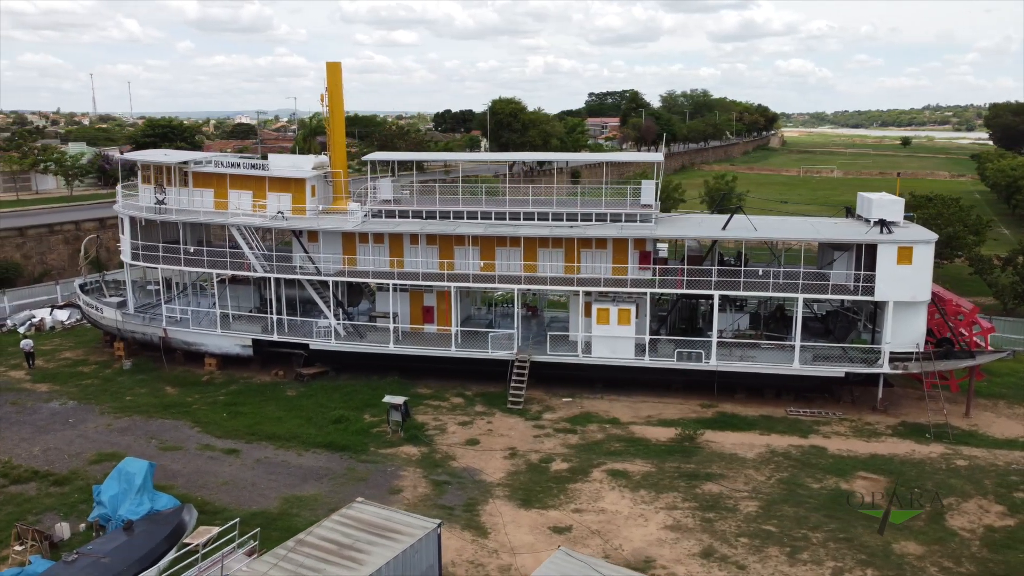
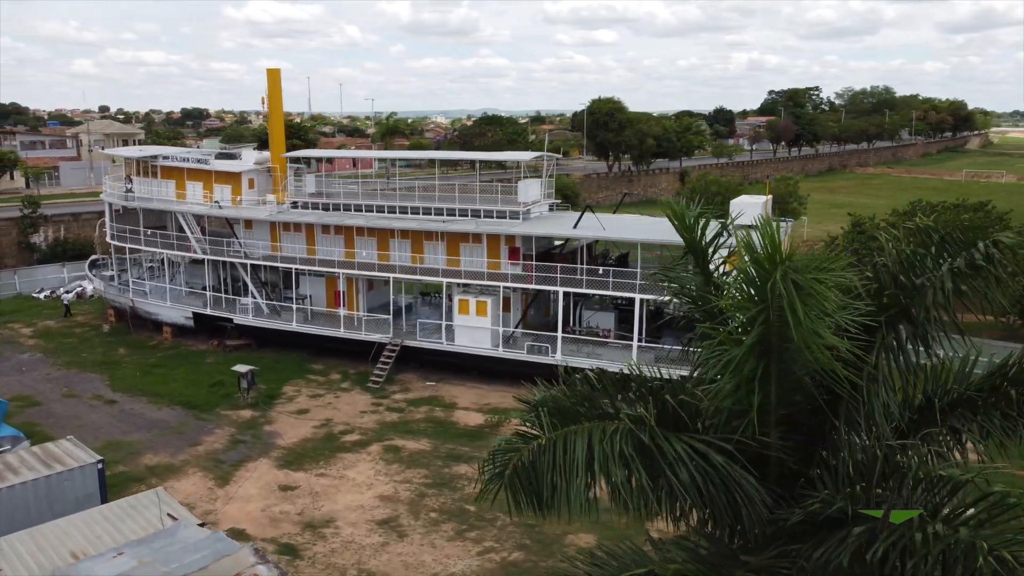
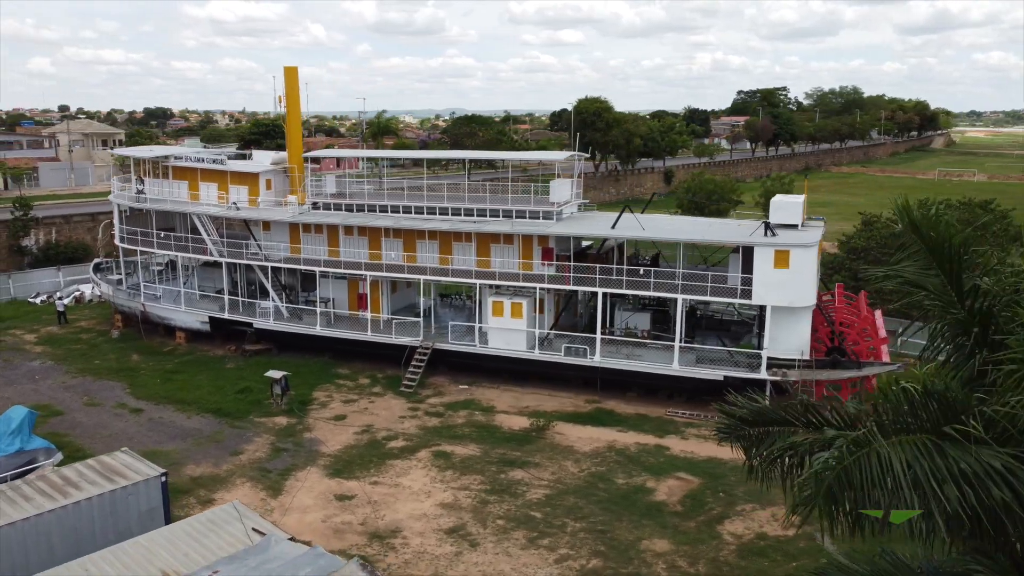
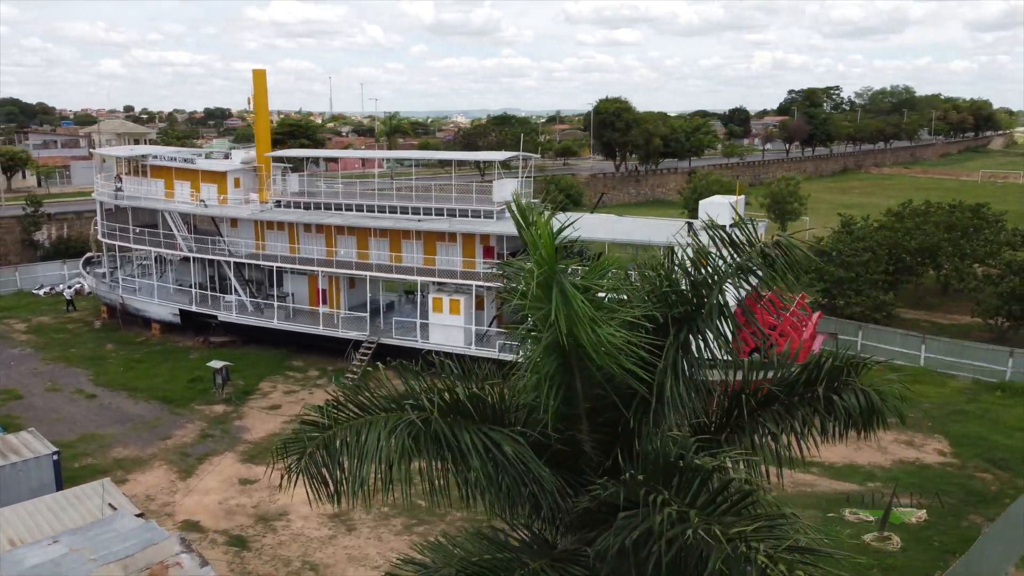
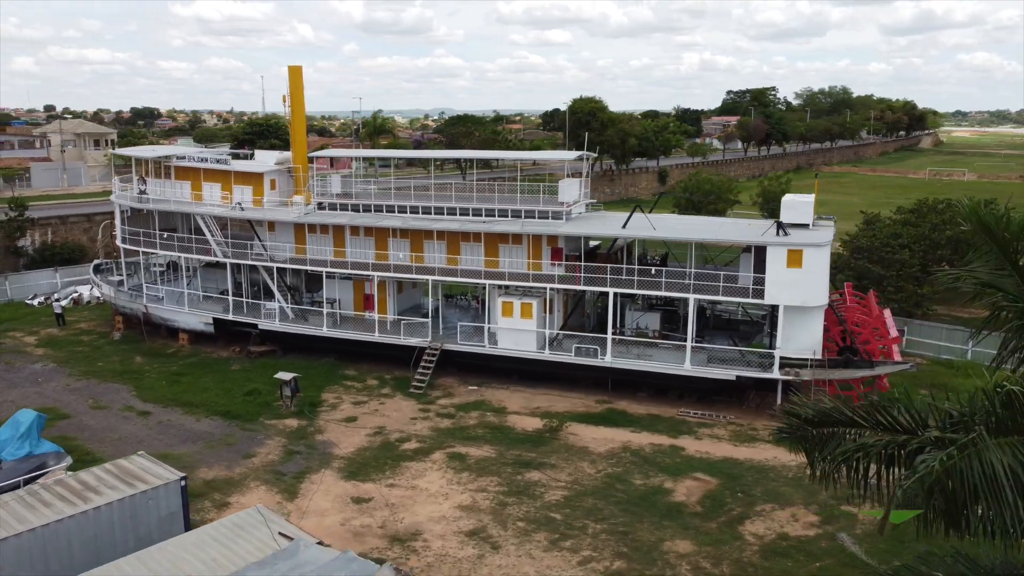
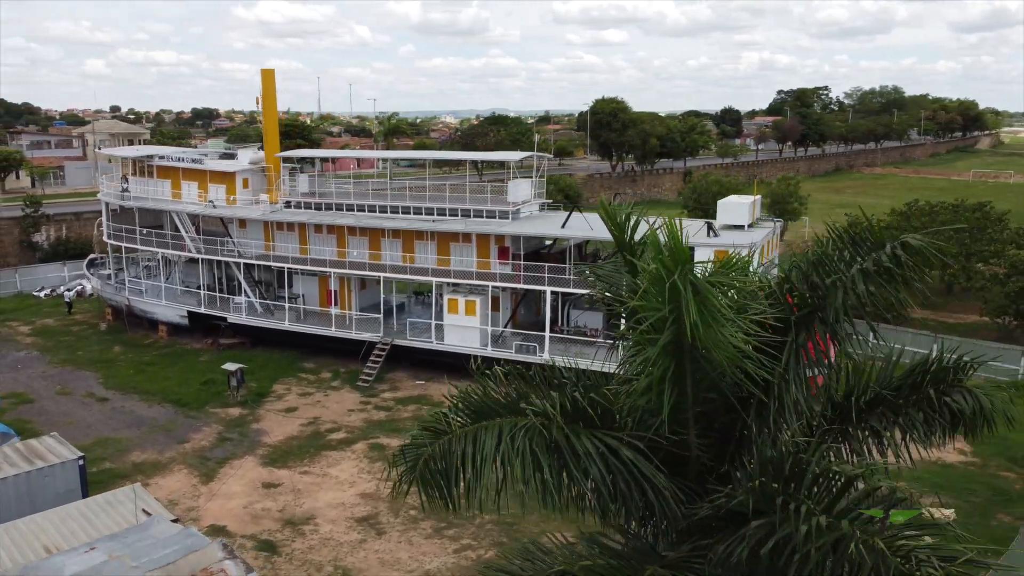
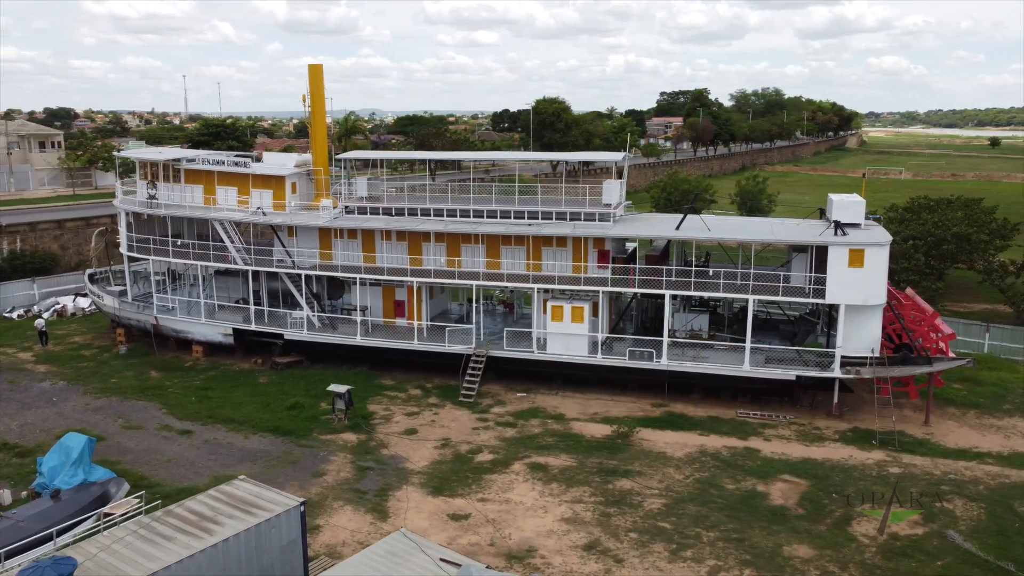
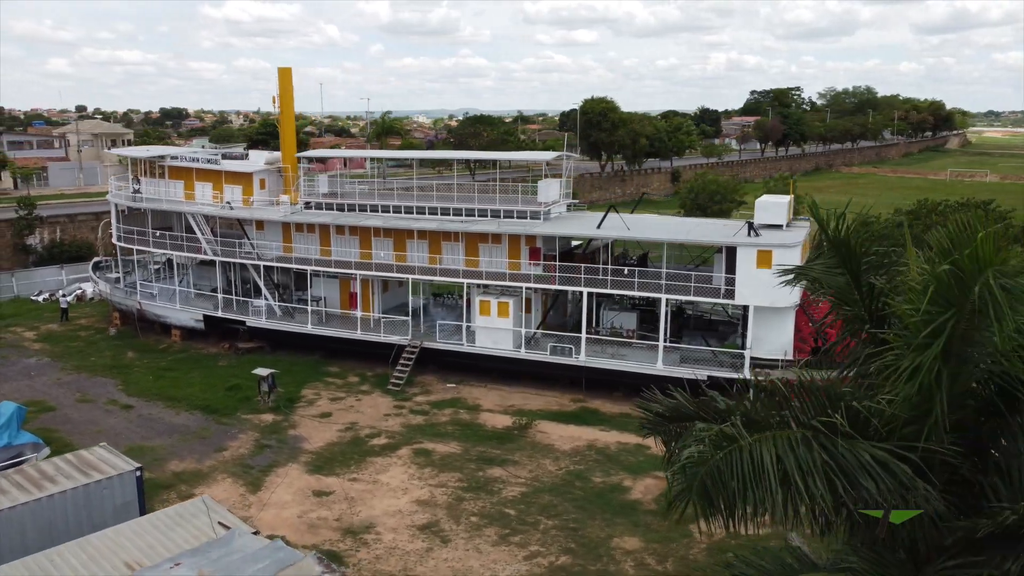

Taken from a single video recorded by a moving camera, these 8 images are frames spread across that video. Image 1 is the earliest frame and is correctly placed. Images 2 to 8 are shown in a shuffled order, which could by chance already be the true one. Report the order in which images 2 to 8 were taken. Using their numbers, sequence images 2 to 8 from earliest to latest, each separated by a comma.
7, 5, 3, 8, 2, 6, 4
